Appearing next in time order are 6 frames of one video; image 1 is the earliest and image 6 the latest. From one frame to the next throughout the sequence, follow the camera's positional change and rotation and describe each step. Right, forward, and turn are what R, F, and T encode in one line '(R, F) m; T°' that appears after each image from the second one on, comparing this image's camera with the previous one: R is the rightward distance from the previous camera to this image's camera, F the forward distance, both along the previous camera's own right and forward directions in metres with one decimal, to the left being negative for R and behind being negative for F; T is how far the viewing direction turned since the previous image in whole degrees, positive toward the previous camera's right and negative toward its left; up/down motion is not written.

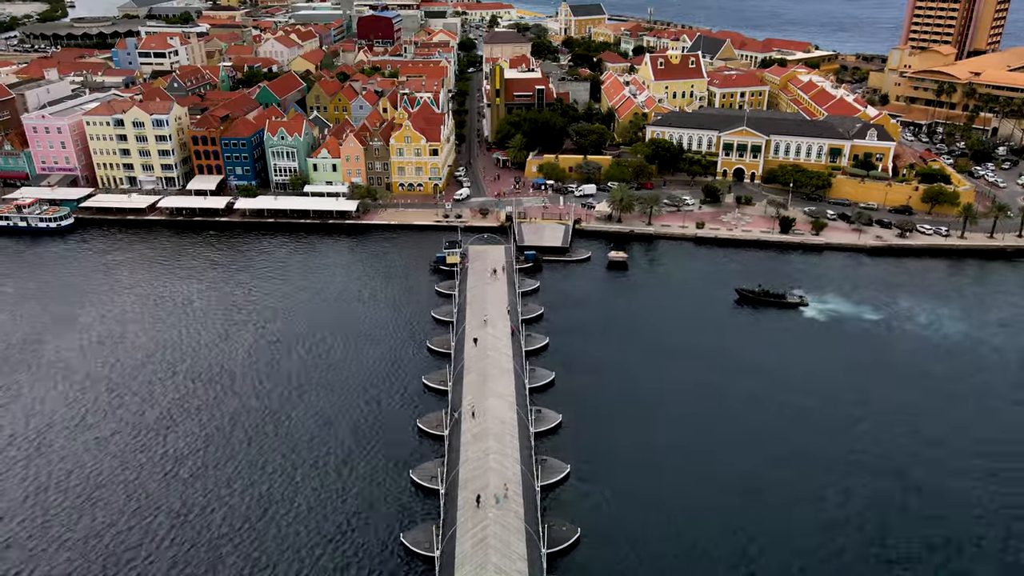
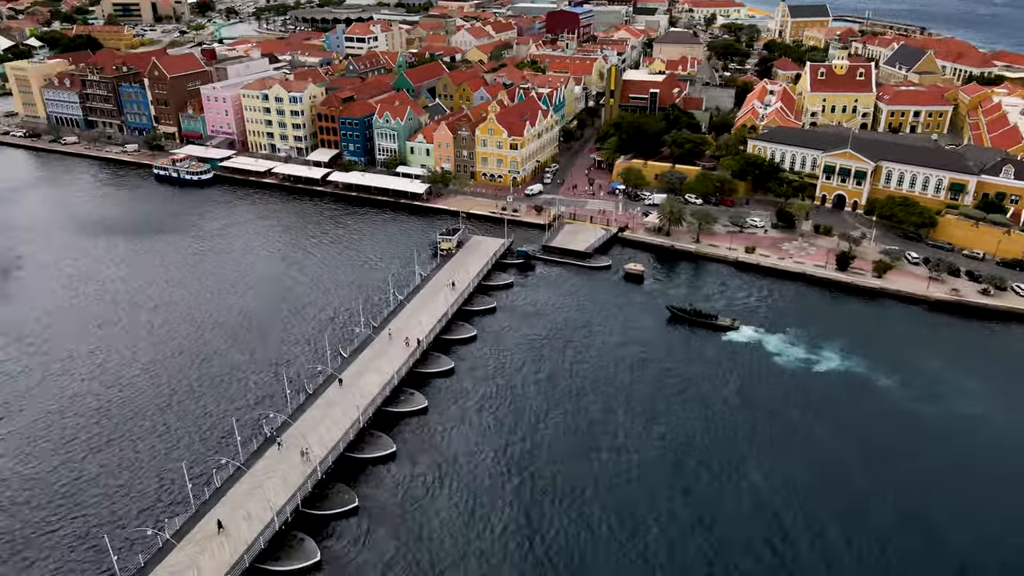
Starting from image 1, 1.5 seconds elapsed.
(+23.4, +1.8) m; -18°
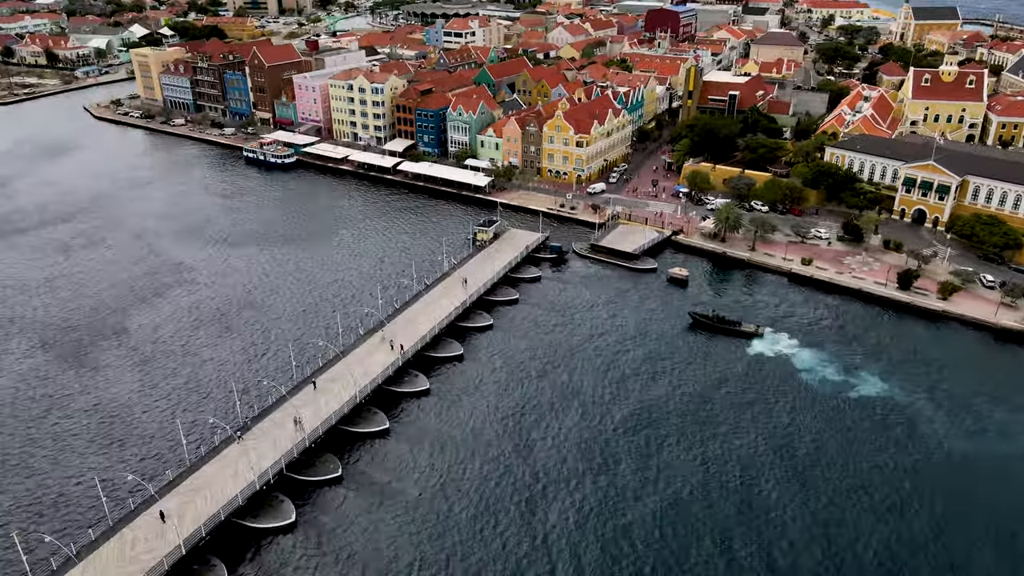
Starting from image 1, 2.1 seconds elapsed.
(+6.6, -0.1) m; -8°
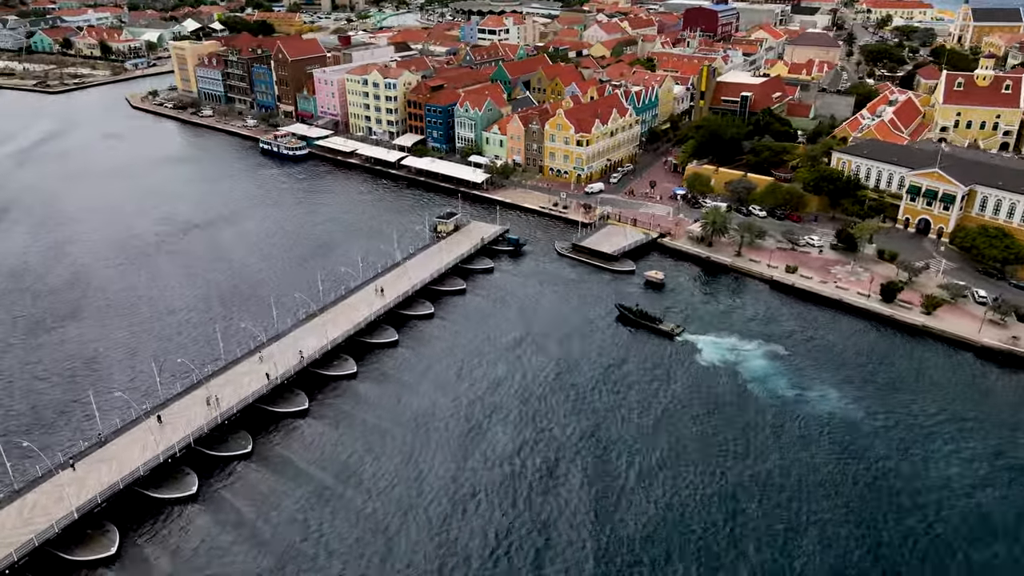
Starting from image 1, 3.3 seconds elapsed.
(+8.6, +0.4) m; -5°
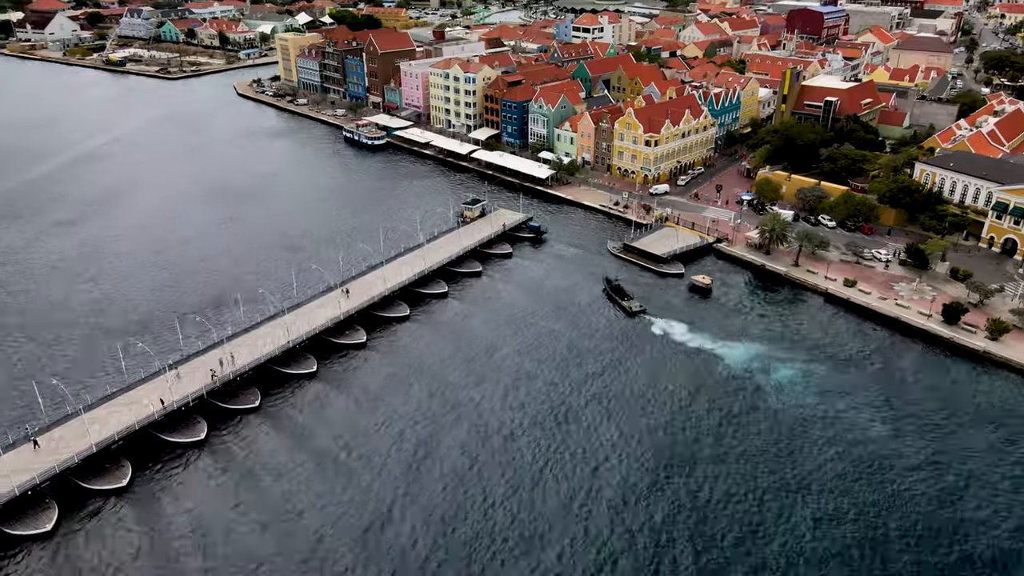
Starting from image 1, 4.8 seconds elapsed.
(+5.6, -0.2) m; -8°
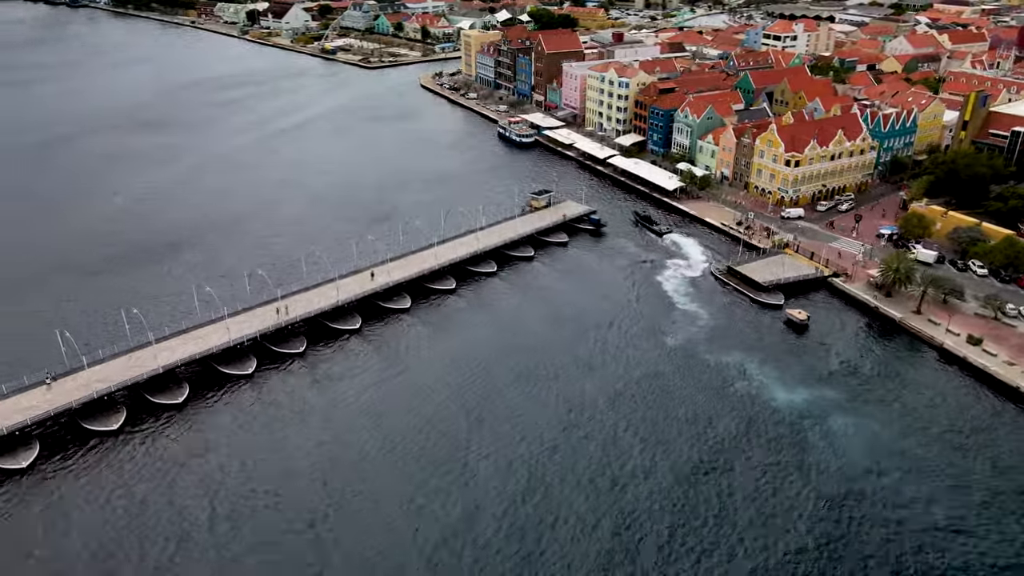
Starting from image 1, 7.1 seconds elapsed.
(+10.4, +0.7) m; -15°
